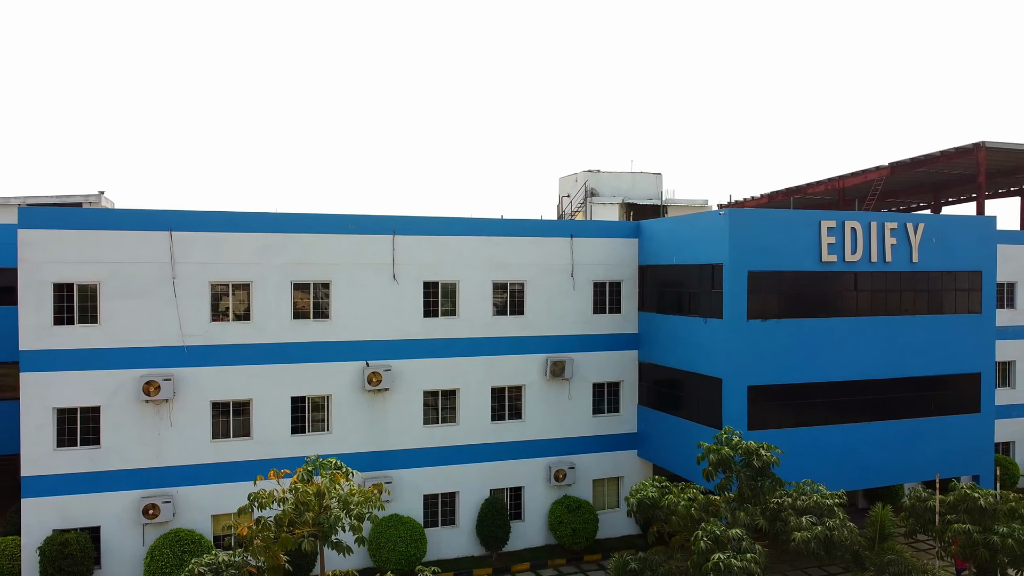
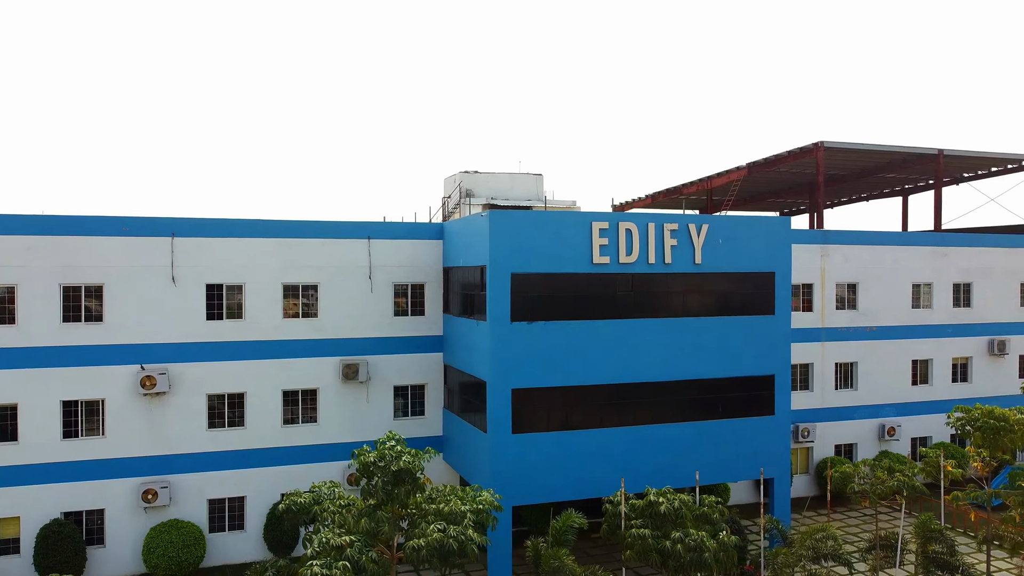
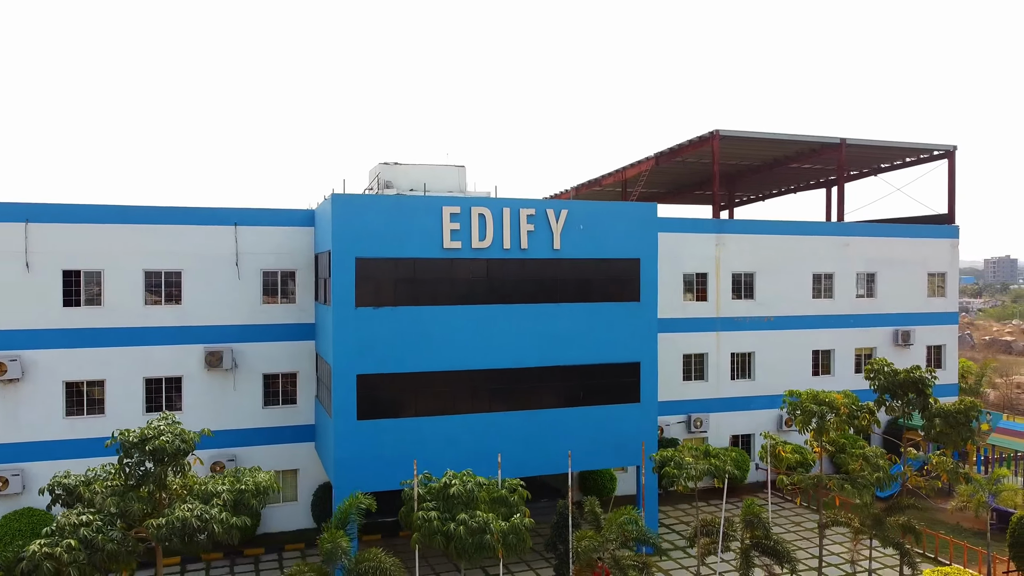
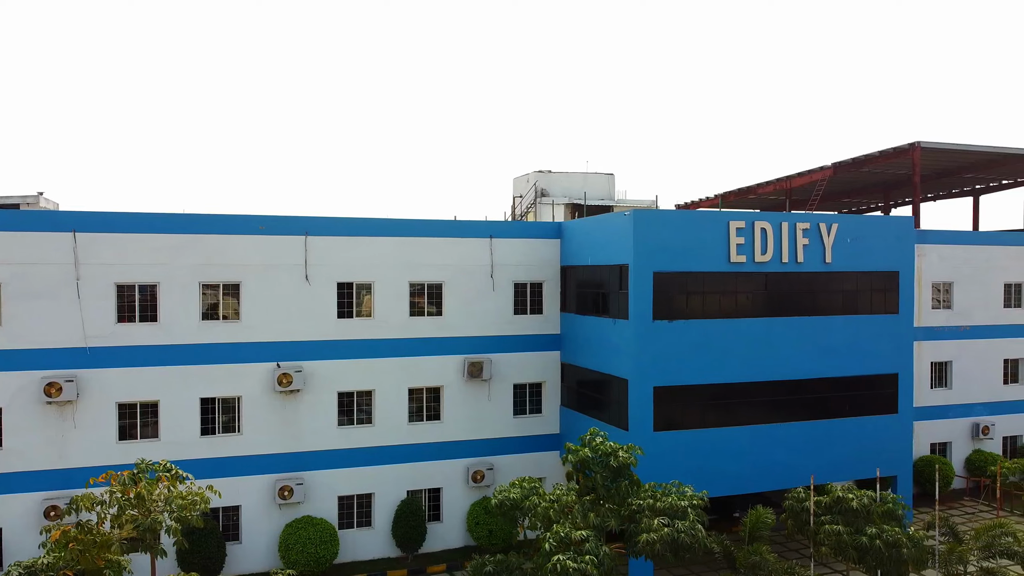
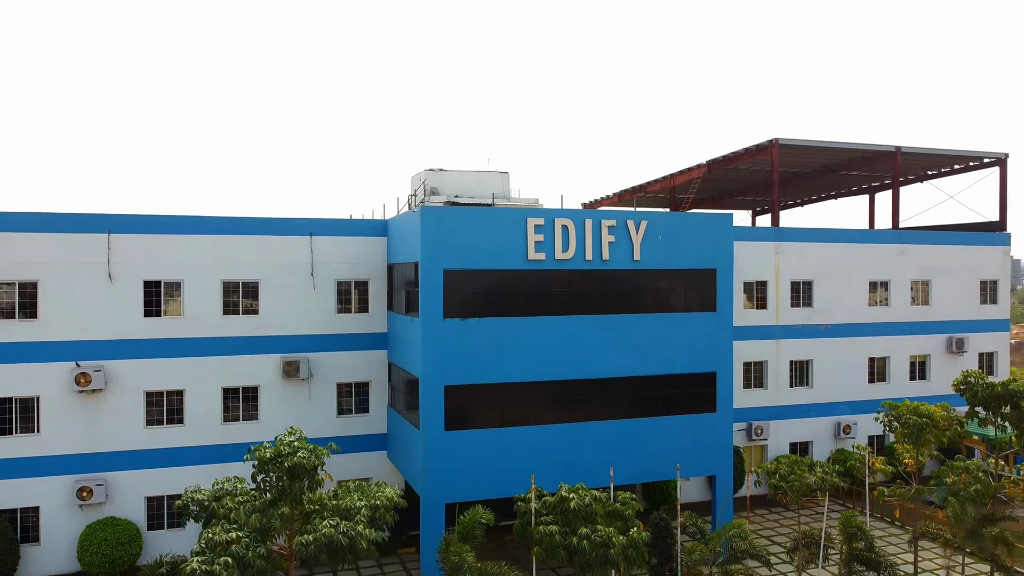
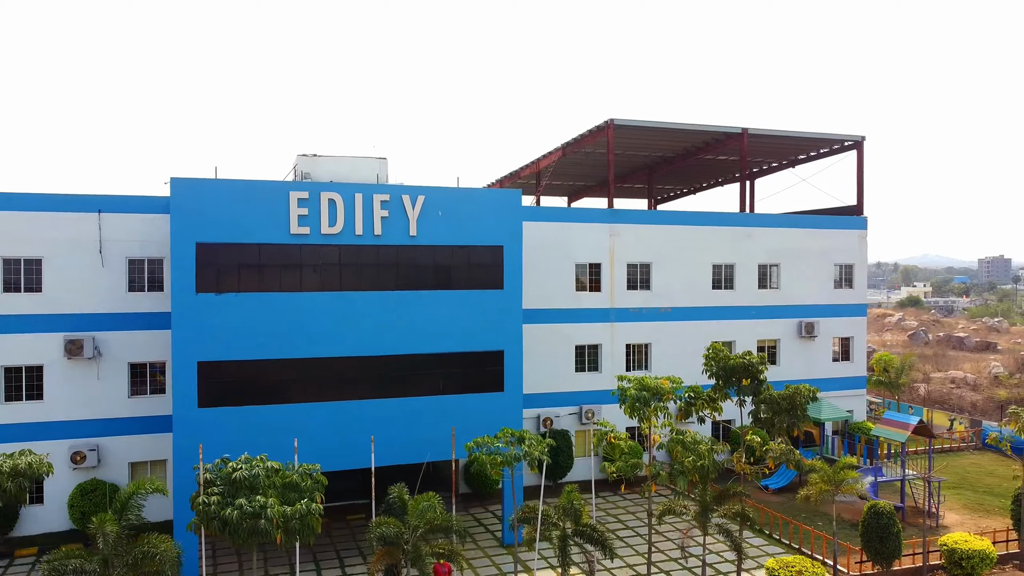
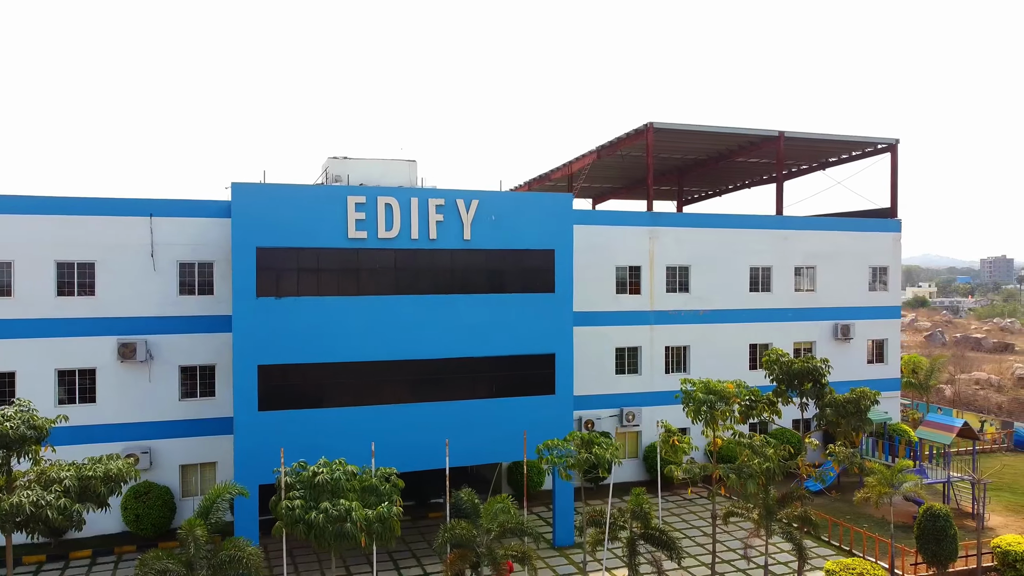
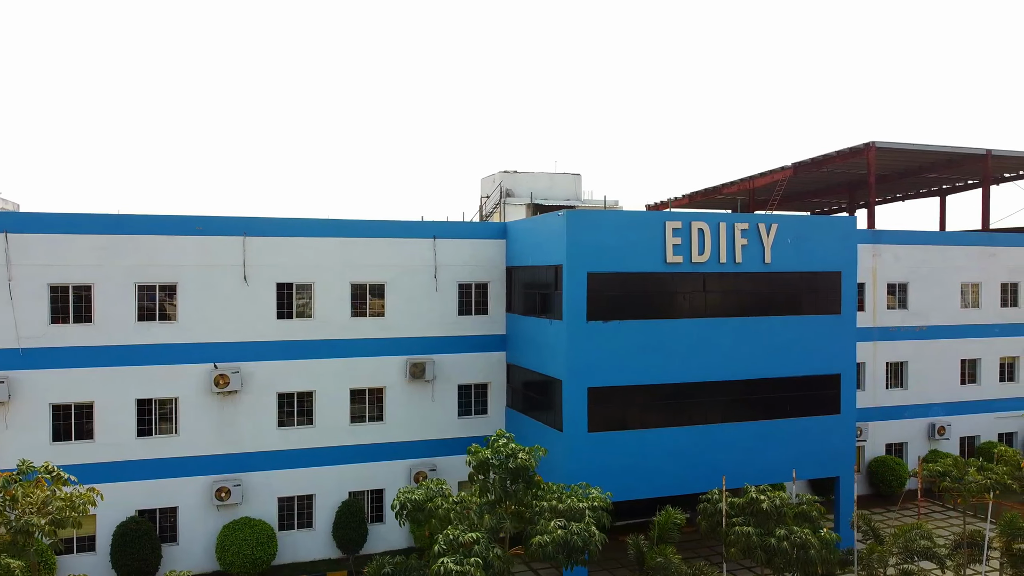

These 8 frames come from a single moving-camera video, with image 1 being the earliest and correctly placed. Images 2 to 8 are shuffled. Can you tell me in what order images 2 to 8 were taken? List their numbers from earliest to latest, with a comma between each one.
4, 8, 2, 5, 3, 7, 6
